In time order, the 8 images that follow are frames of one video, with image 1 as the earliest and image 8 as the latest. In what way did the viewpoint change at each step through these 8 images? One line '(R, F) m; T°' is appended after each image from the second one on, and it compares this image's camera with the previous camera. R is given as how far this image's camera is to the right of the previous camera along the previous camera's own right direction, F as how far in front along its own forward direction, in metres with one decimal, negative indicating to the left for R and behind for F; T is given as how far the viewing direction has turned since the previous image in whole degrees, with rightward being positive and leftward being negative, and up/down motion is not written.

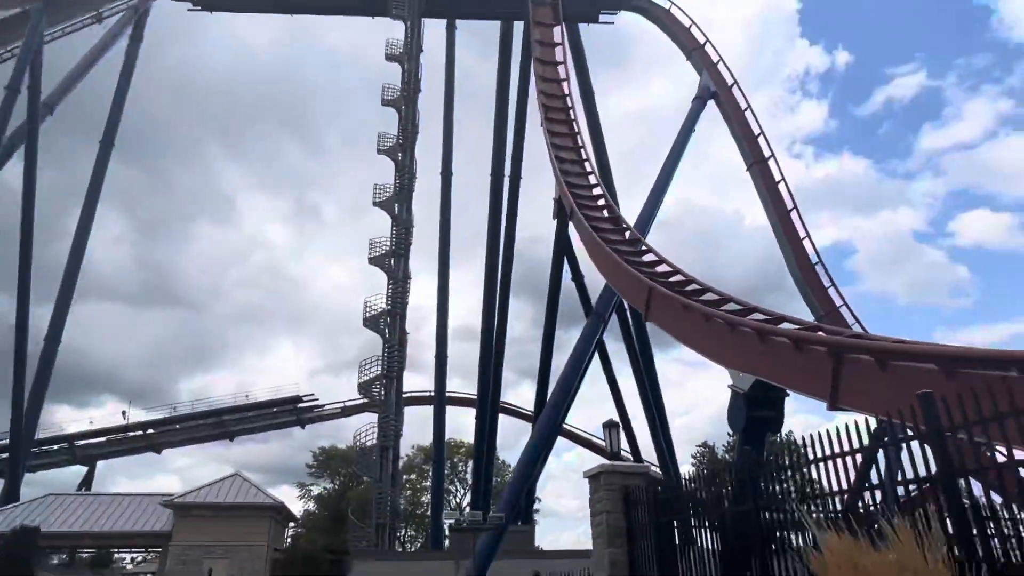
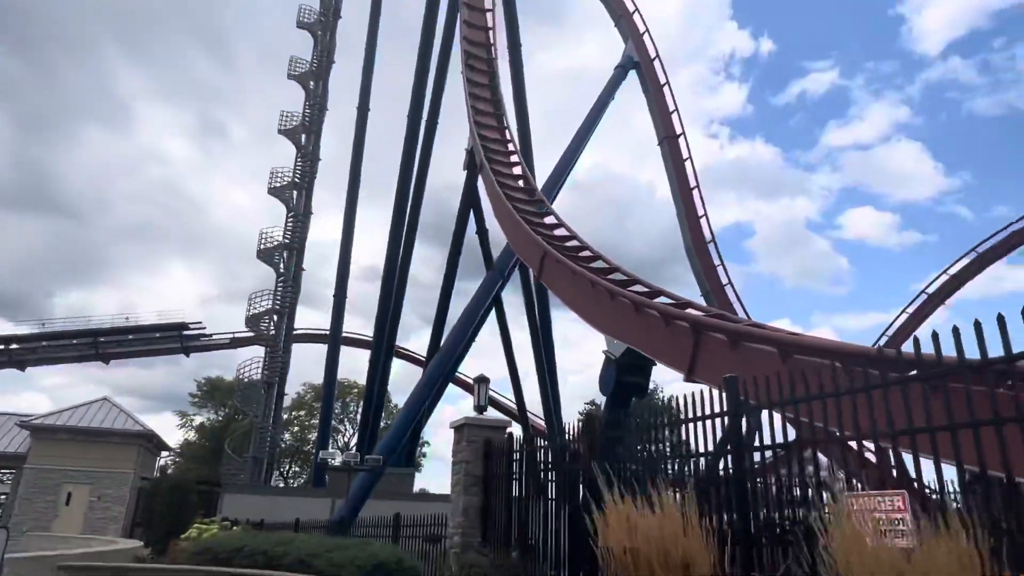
(+0.2, -0.1) m; +7°
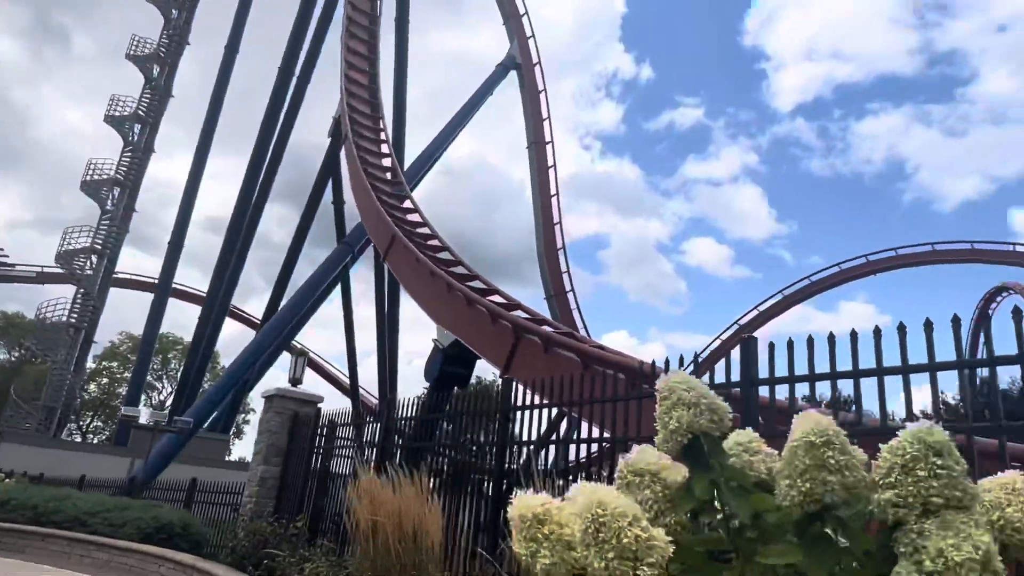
(+0.2, -0.2) m; +11°
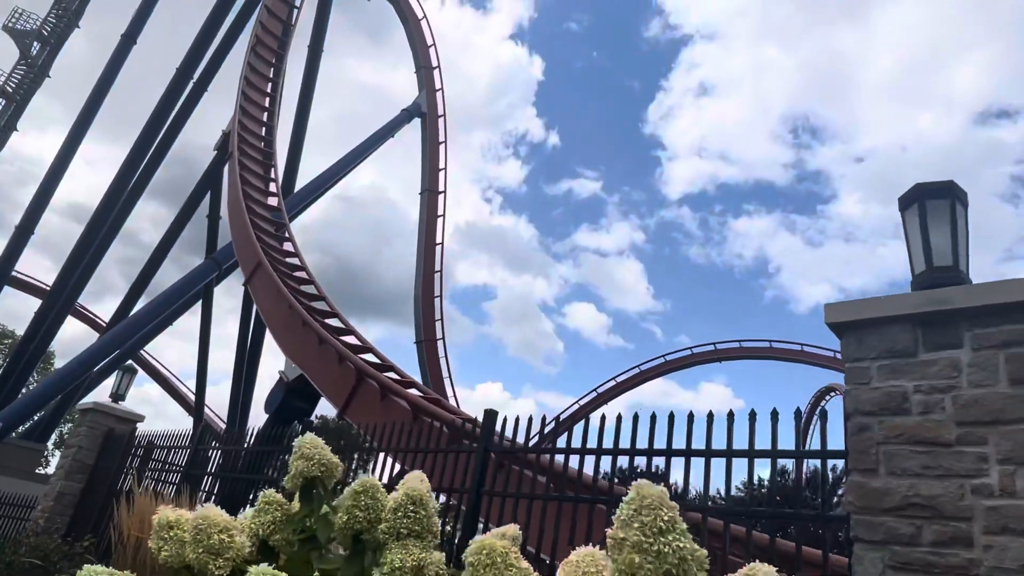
(+0.3, -0.3) m; +9°
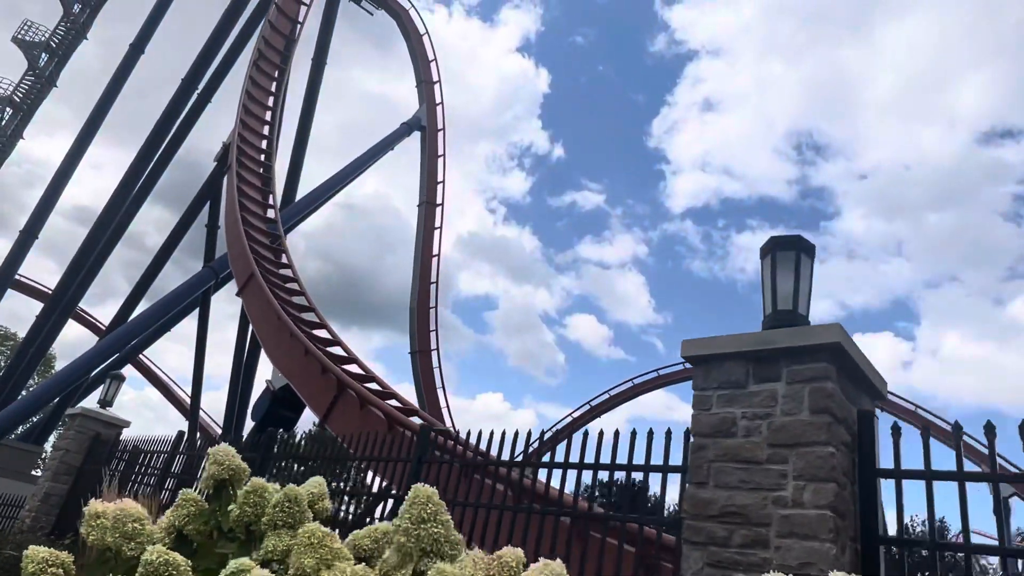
(+0.3, -0.3) m; 0°
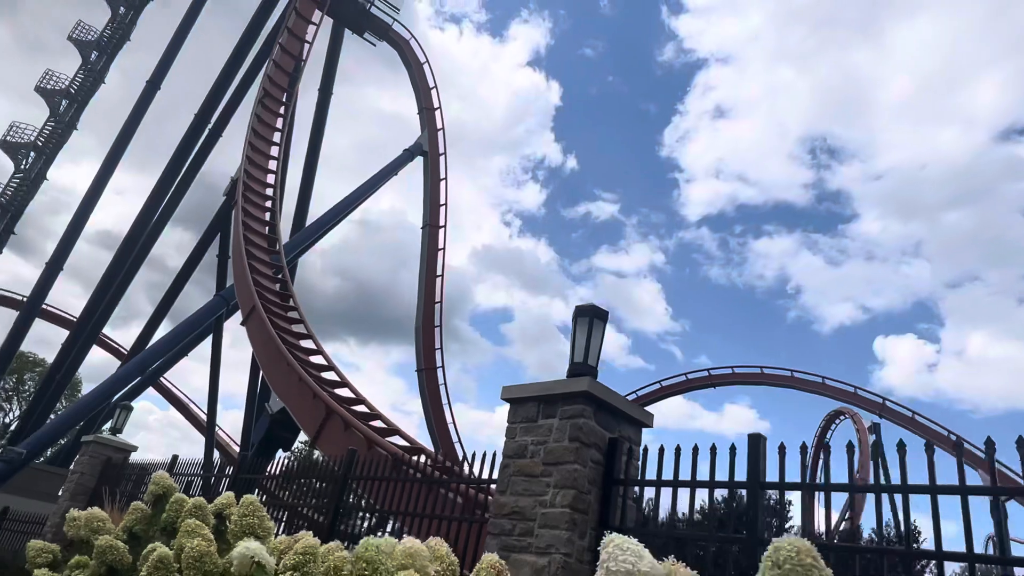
(+0.6, -0.7) m; -2°
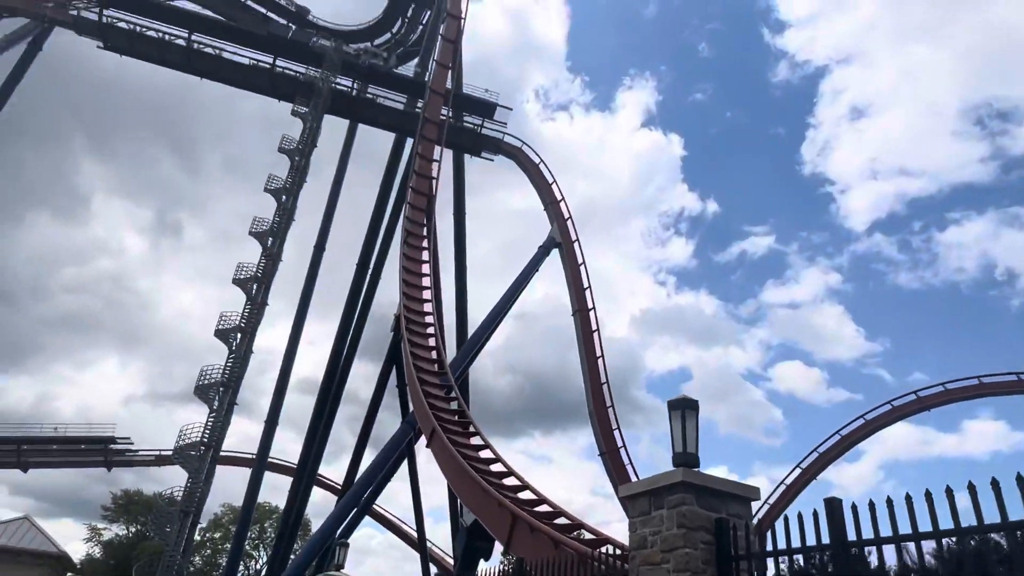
(+0.4, -0.5) m; -12°
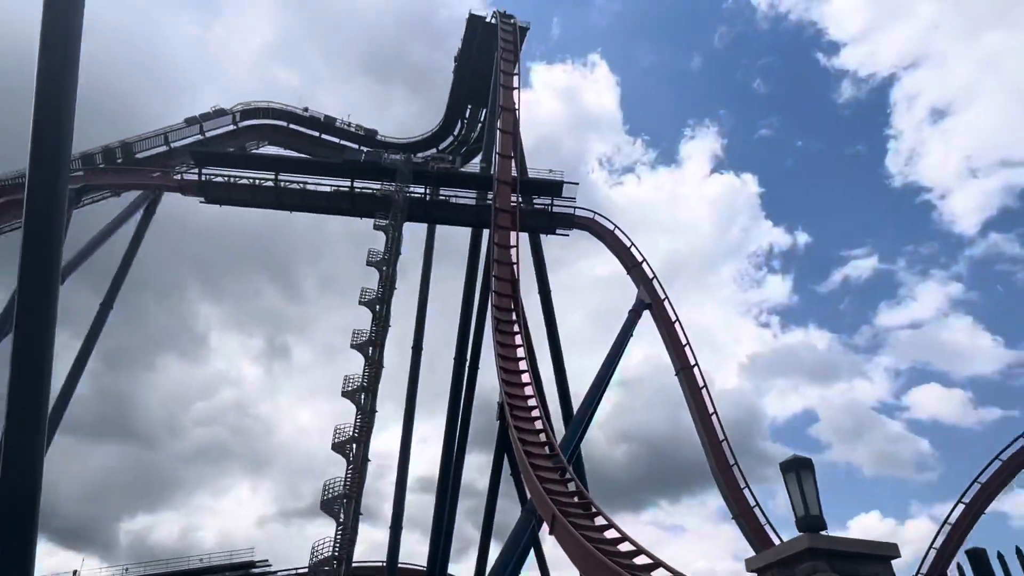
(+0.1, -0.1) m; -7°
